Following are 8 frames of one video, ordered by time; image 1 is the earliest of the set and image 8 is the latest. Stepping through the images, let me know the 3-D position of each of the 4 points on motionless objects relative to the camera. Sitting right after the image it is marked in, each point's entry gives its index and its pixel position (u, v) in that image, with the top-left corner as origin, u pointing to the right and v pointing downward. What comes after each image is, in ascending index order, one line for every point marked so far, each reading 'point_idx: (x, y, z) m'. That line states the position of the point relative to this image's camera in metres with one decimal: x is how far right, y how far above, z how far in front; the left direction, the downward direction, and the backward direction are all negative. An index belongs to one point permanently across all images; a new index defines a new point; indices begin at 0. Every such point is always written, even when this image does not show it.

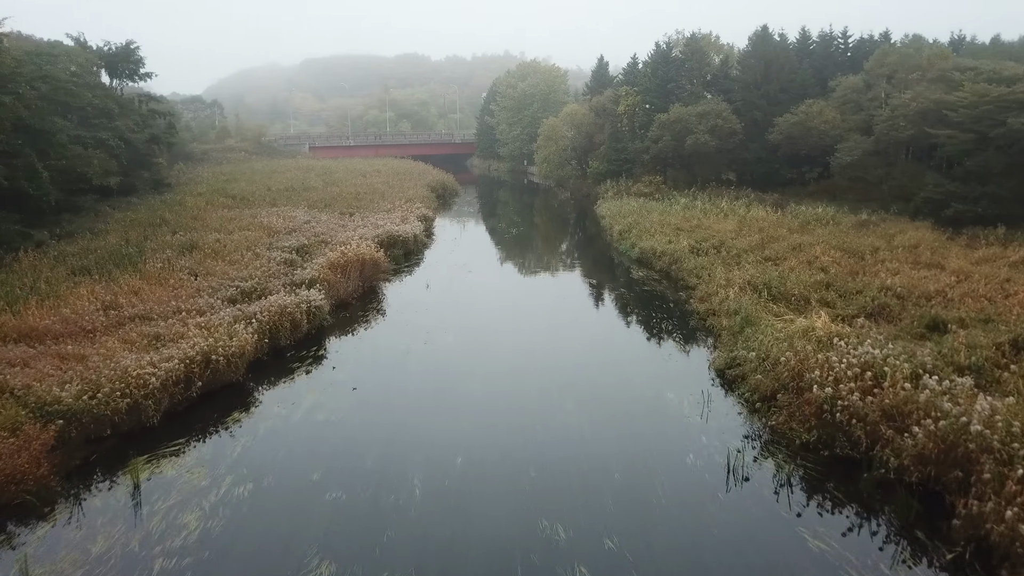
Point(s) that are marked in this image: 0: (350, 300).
0: (-3.3, -0.2, +16.4) m
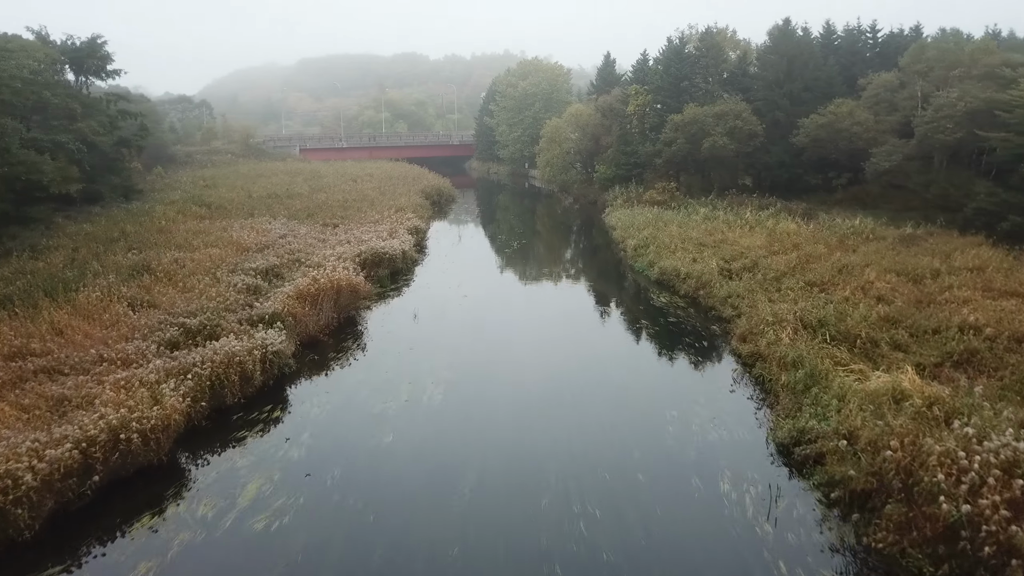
0: (-3.3, -0.8, +13.8) m
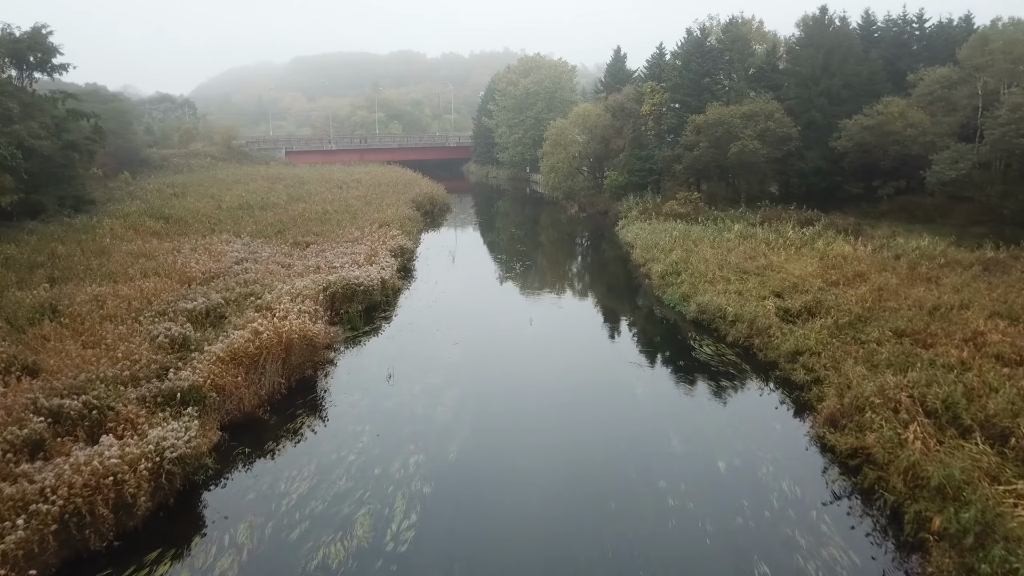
0: (-3.2, -1.6, +10.3) m
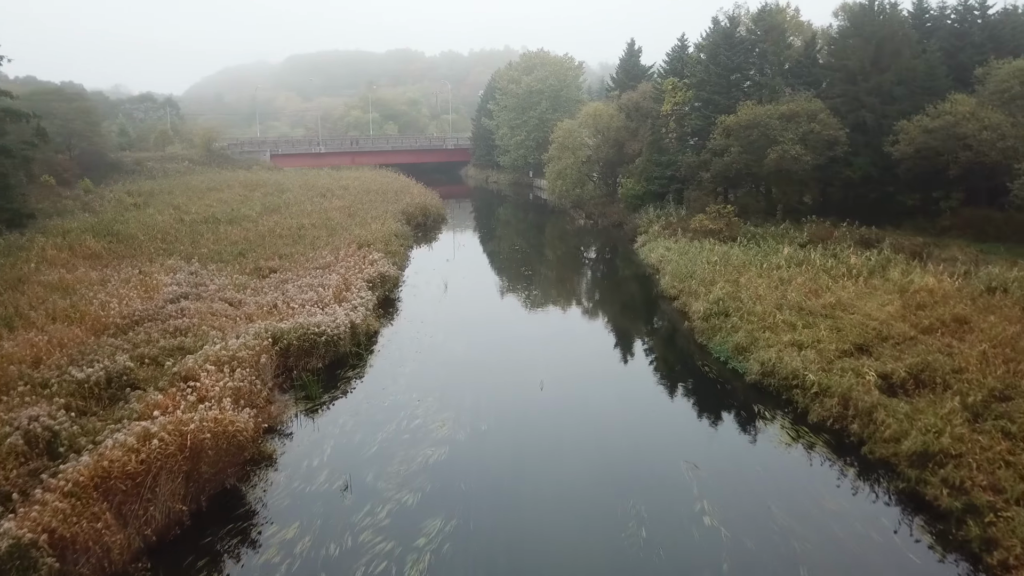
0: (-3.1, -2.4, +6.8) m
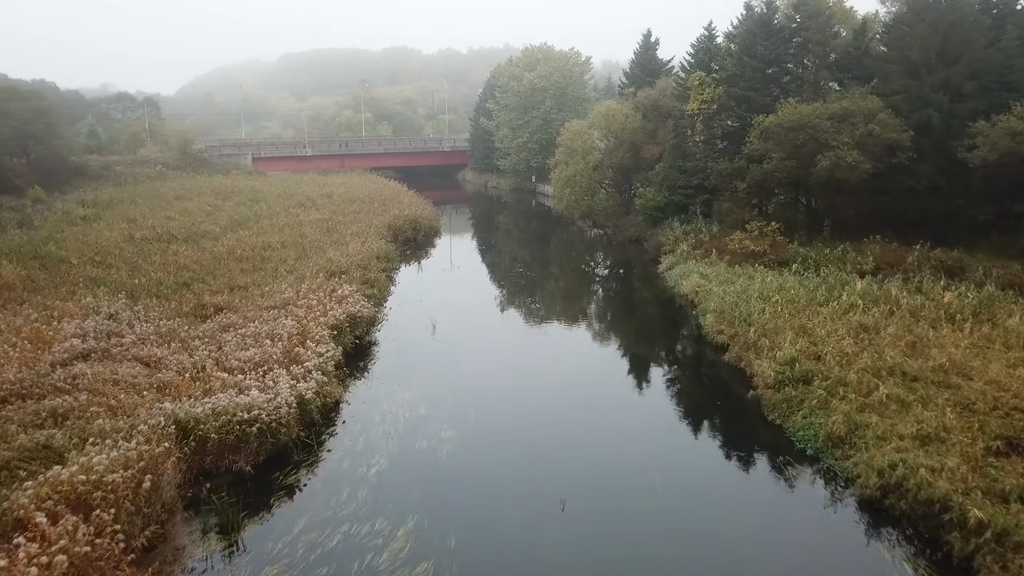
0: (-3.1, -3.1, +3.3) m
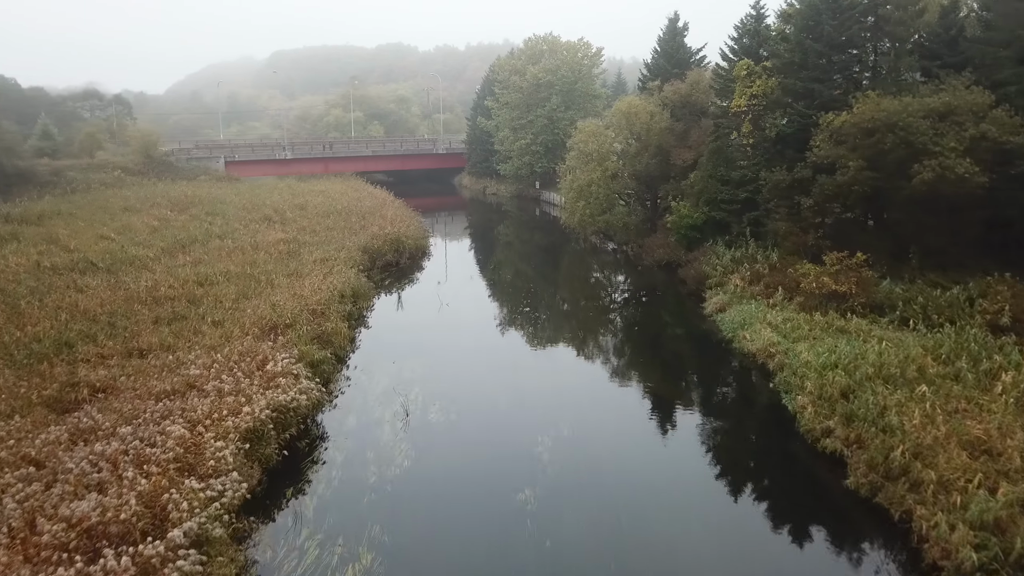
0: (-3.0, -4.0, -1.0) m
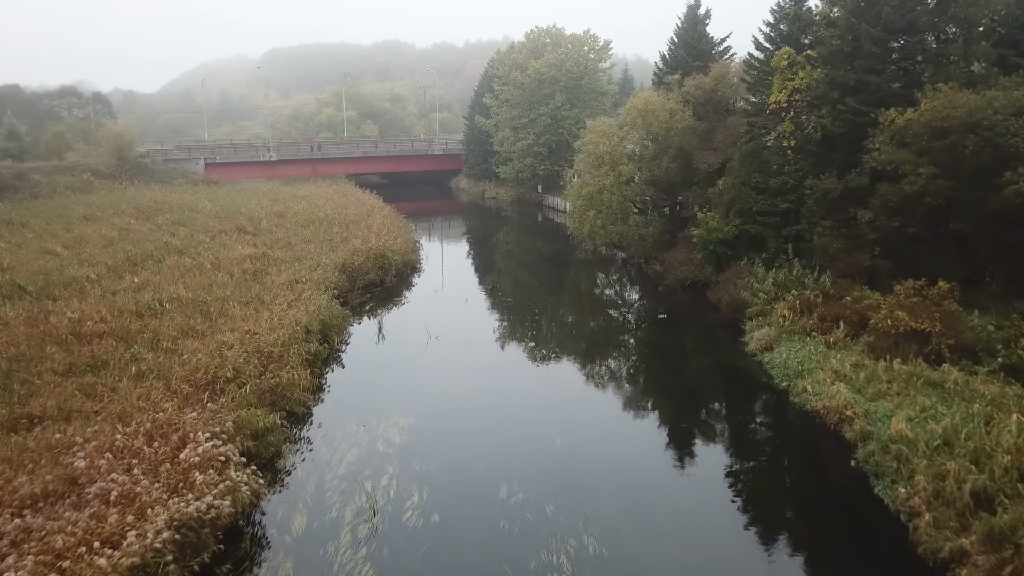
0: (-2.9, -4.5, -3.7) m
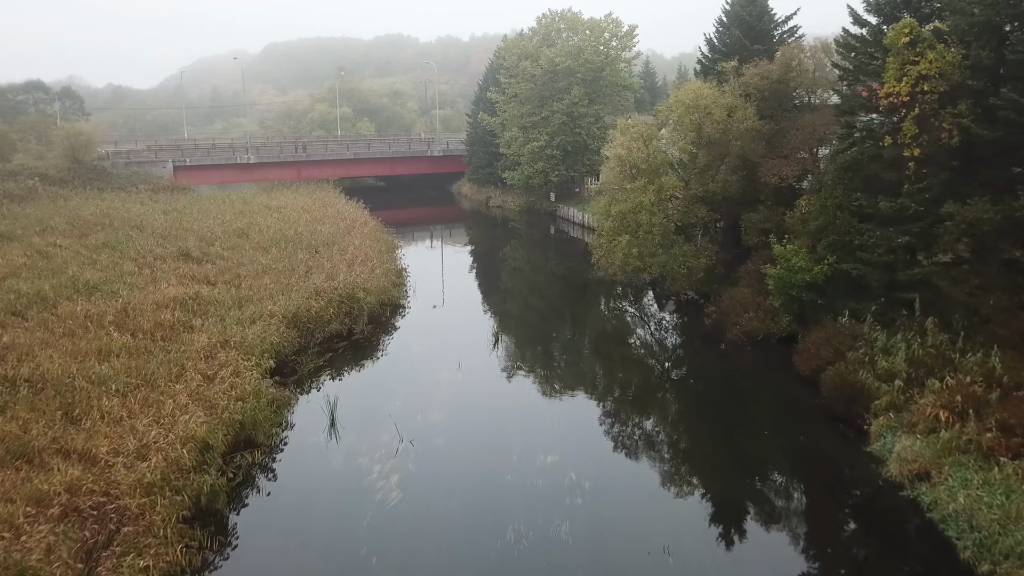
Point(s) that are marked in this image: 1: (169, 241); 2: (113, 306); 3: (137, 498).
0: (-3.0, -5.5, -8.1) m
1: (-8.3, +1.2, +19.2) m
2: (-6.5, -0.3, +12.9) m
3: (-3.2, -1.7, +6.9) m
